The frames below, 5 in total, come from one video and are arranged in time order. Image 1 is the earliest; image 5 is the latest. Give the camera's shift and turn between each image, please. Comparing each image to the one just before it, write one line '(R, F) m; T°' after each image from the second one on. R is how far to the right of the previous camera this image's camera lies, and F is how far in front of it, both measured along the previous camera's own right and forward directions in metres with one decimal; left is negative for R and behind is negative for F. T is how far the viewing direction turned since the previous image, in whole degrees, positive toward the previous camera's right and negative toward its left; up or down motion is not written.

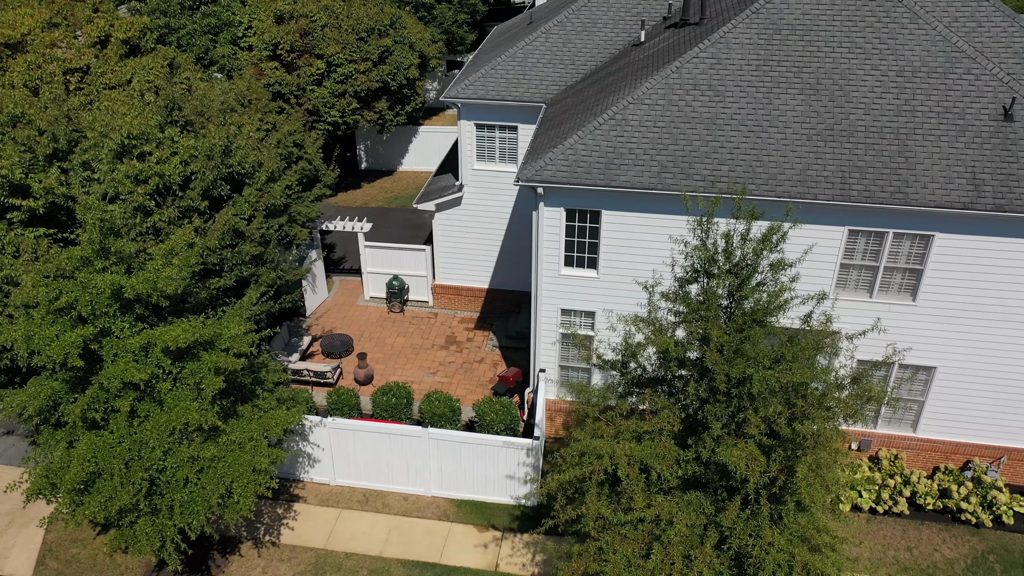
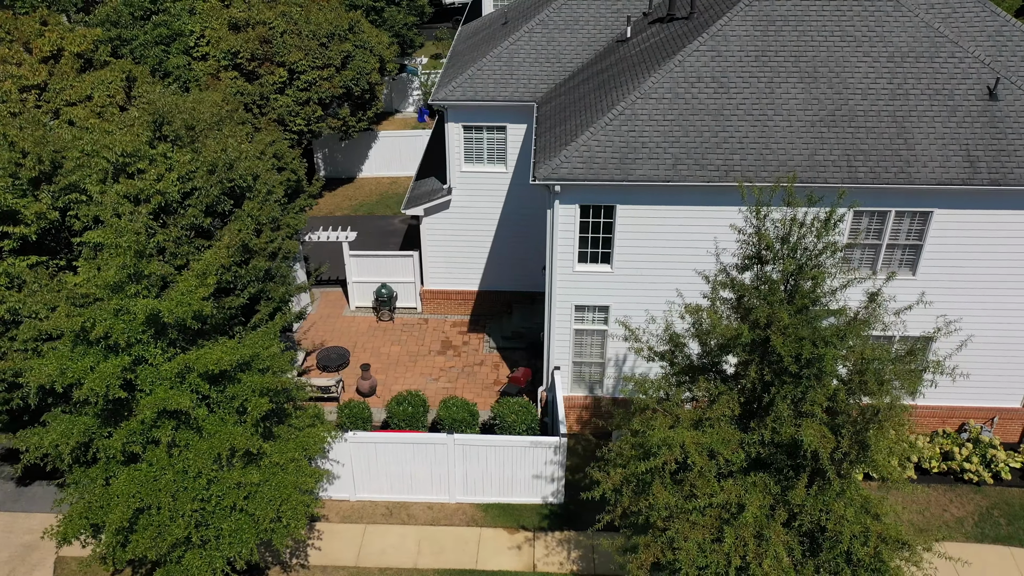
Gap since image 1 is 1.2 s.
(-1.7, +0.1) m; +5°
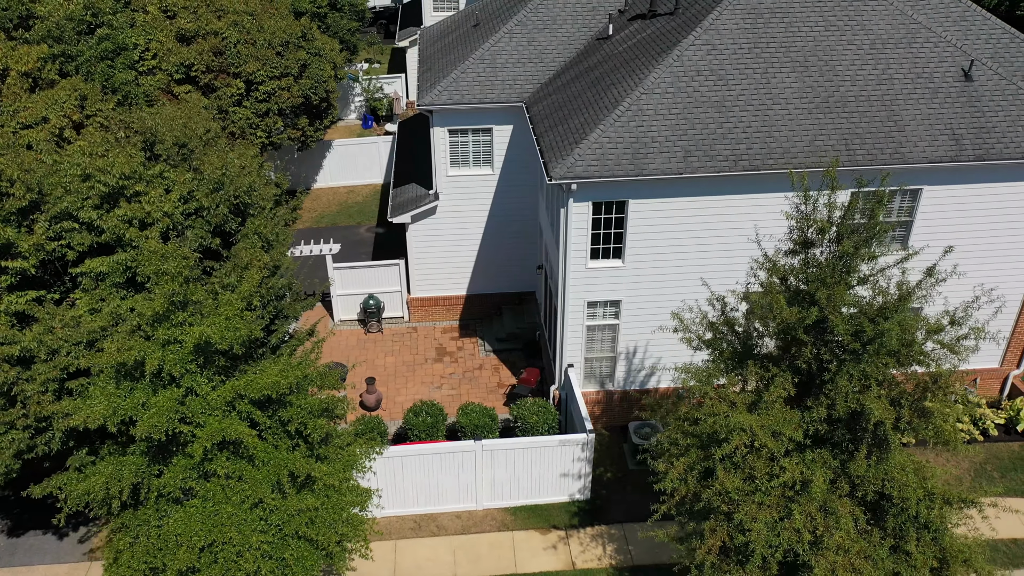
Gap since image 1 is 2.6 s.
(-1.8, +0.1) m; +6°
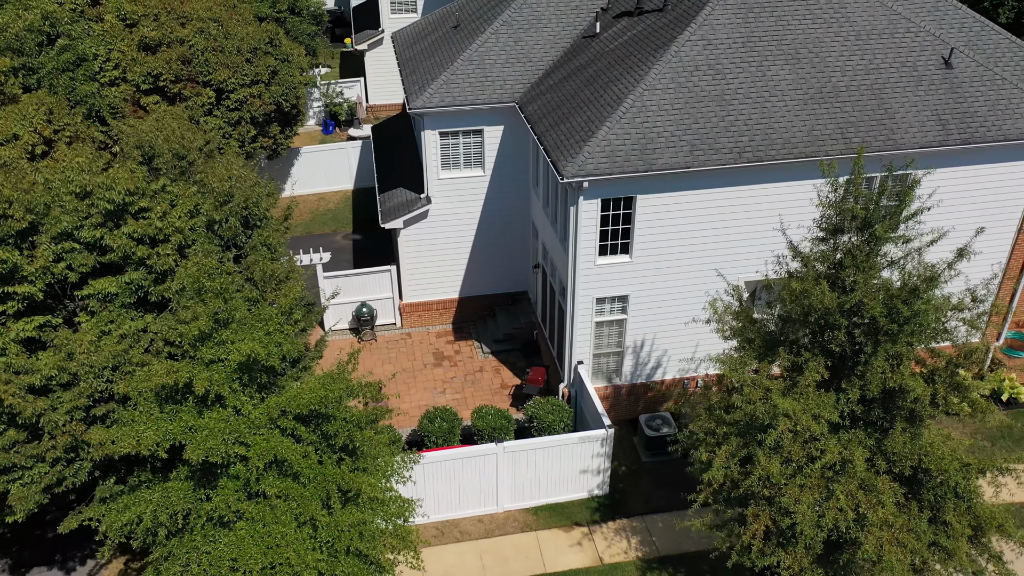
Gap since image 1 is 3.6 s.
(-1.3, +0.1) m; +4°
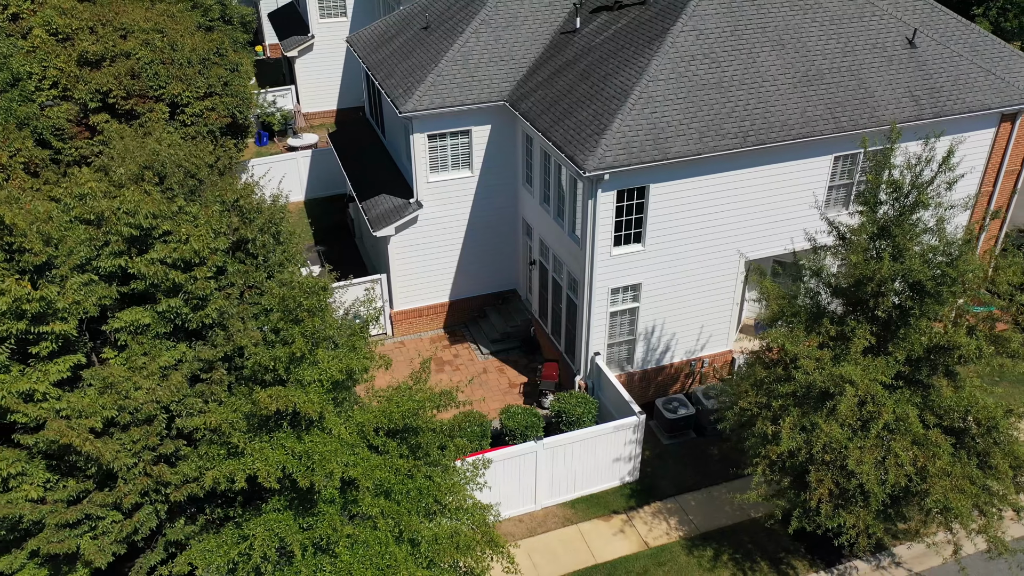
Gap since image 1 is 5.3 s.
(-2.2, +0.1) m; +7°
